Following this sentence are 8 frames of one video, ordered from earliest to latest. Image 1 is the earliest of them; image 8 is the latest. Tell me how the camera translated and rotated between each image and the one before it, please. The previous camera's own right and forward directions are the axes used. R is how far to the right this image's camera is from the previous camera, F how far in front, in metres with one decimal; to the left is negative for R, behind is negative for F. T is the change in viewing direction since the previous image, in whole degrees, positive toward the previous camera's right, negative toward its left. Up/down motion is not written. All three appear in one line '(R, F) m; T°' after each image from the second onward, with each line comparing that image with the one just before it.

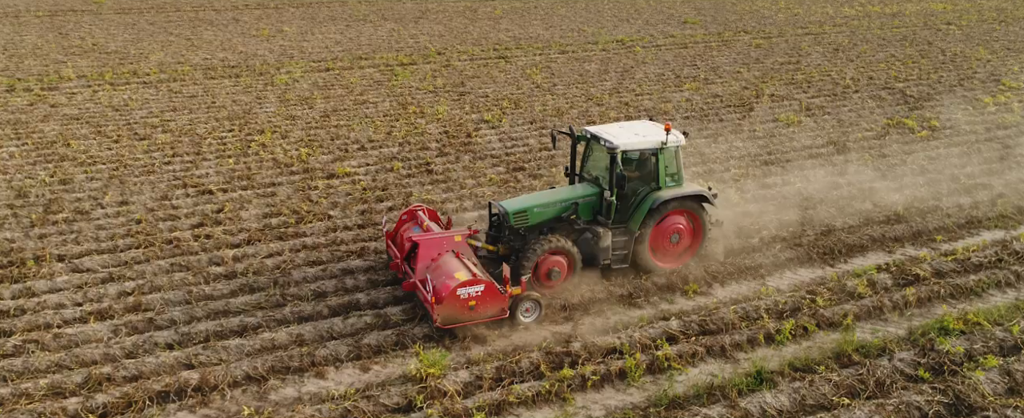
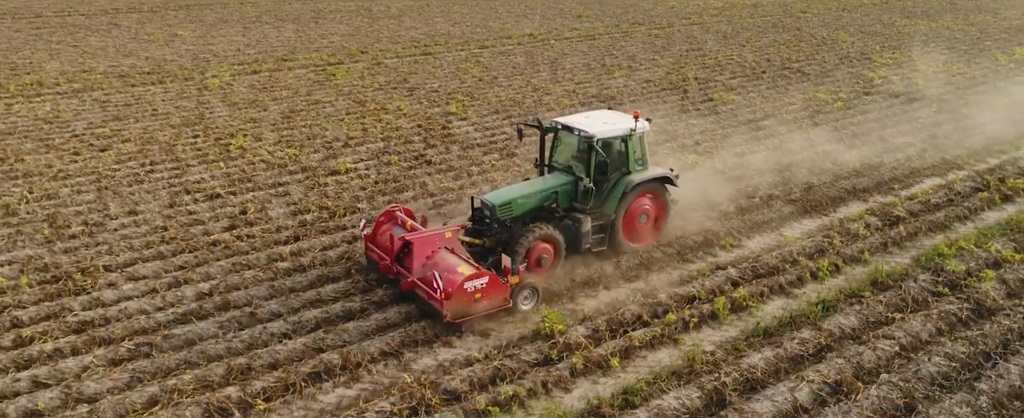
(-2.8, -0.7) m; +11°
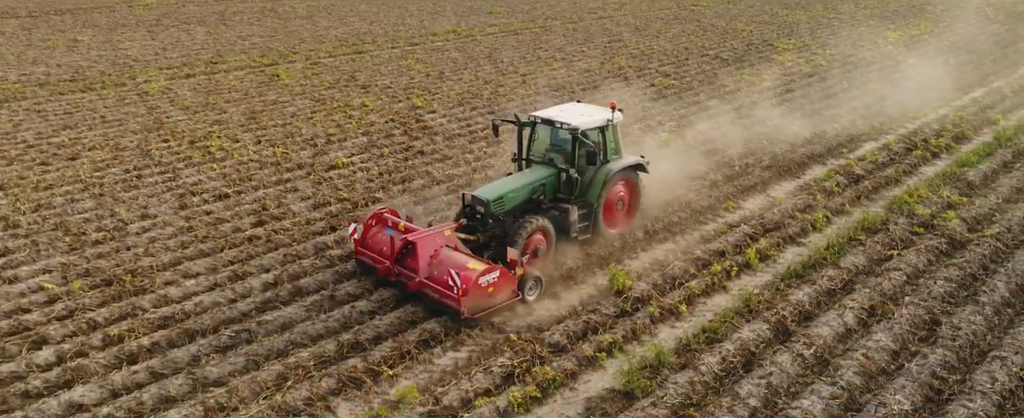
(-2.4, -0.7) m; +9°
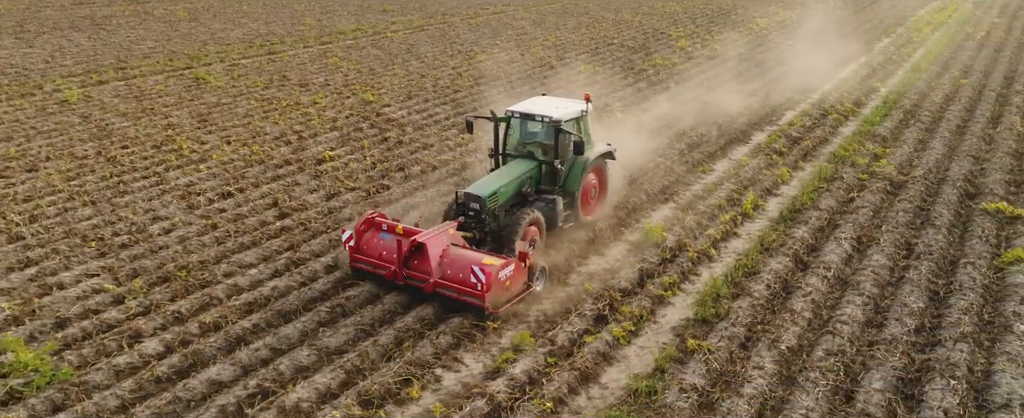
(-2.7, -0.9) m; +11°
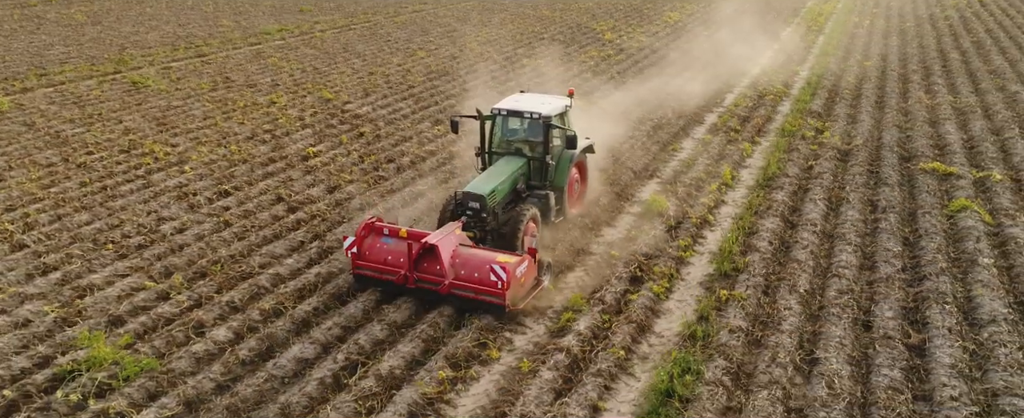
(-2.0, -0.7) m; +8°
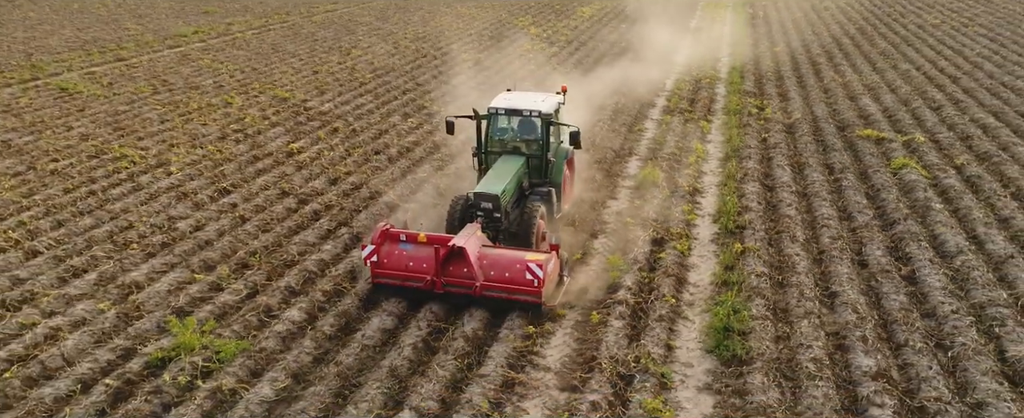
(-2.2, -0.7) m; +9°
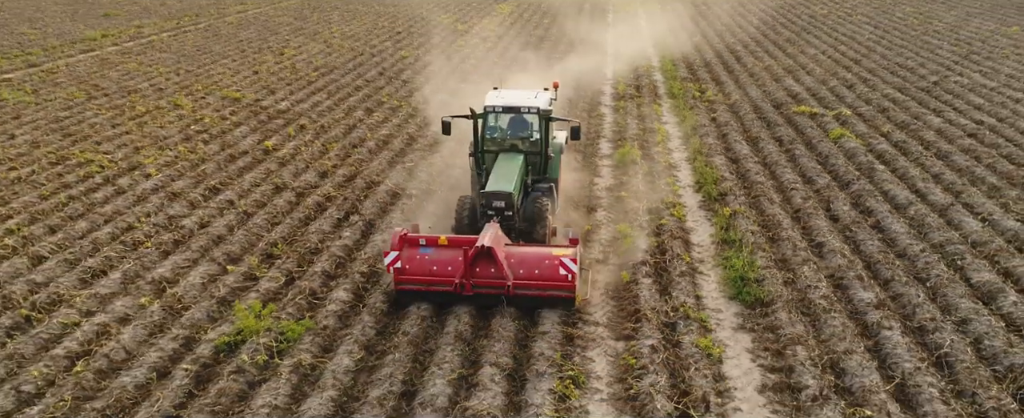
(-1.9, -0.6) m; +8°
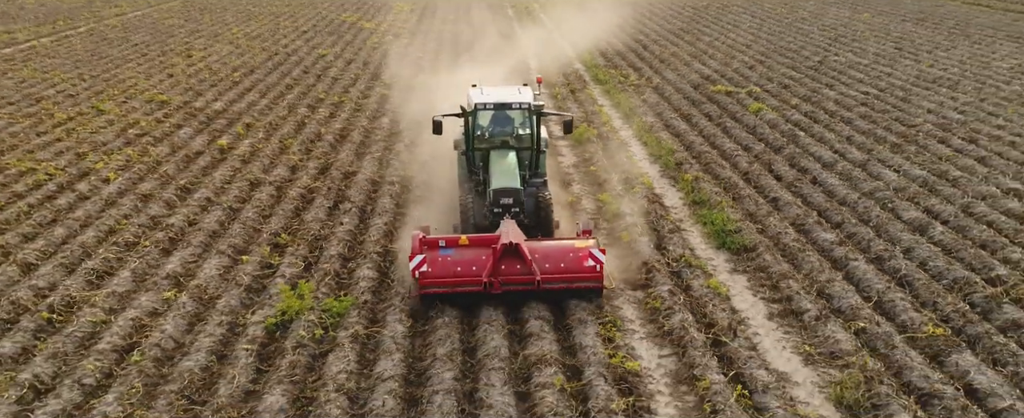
(-2.0, -0.6) m; +10°
